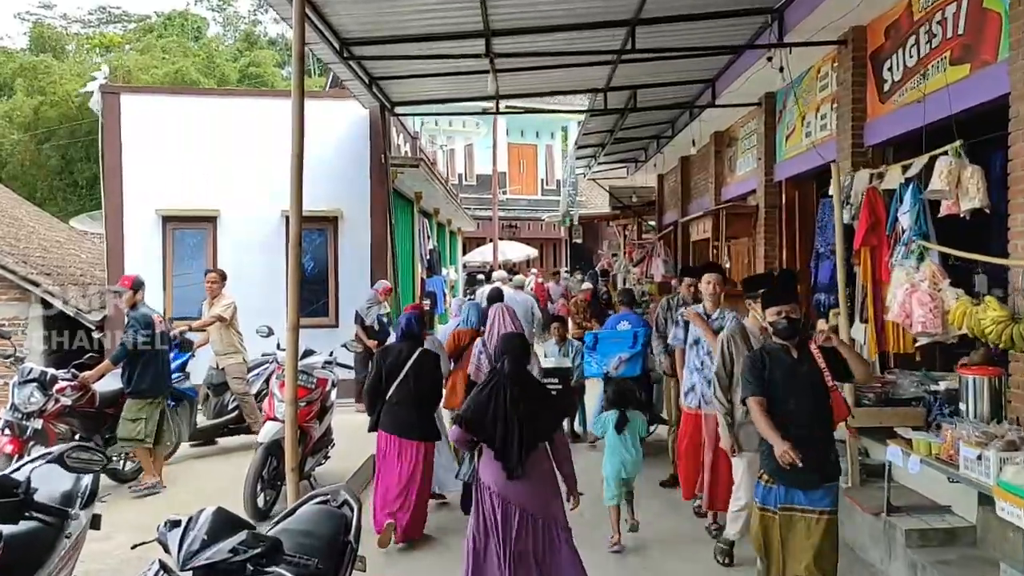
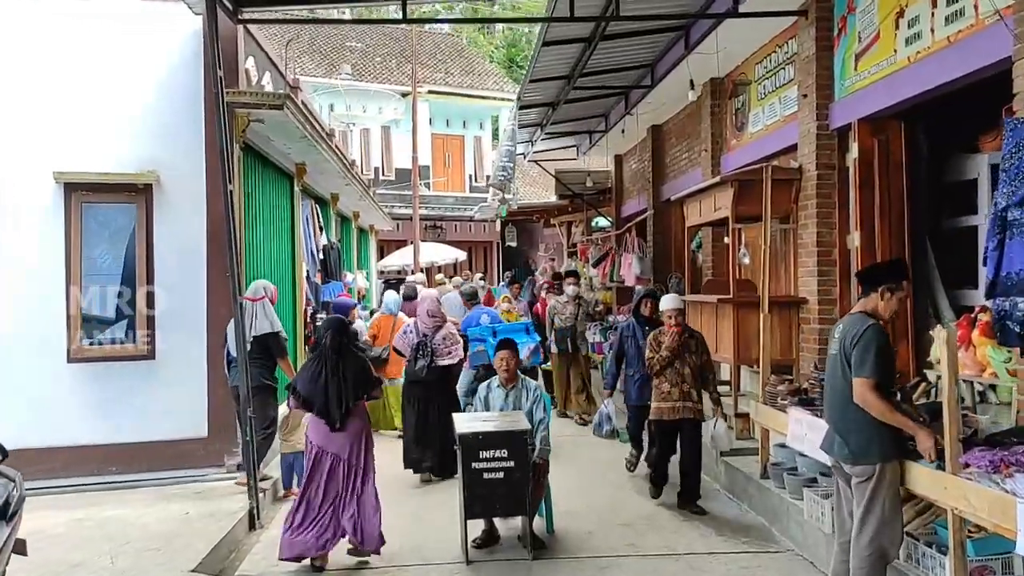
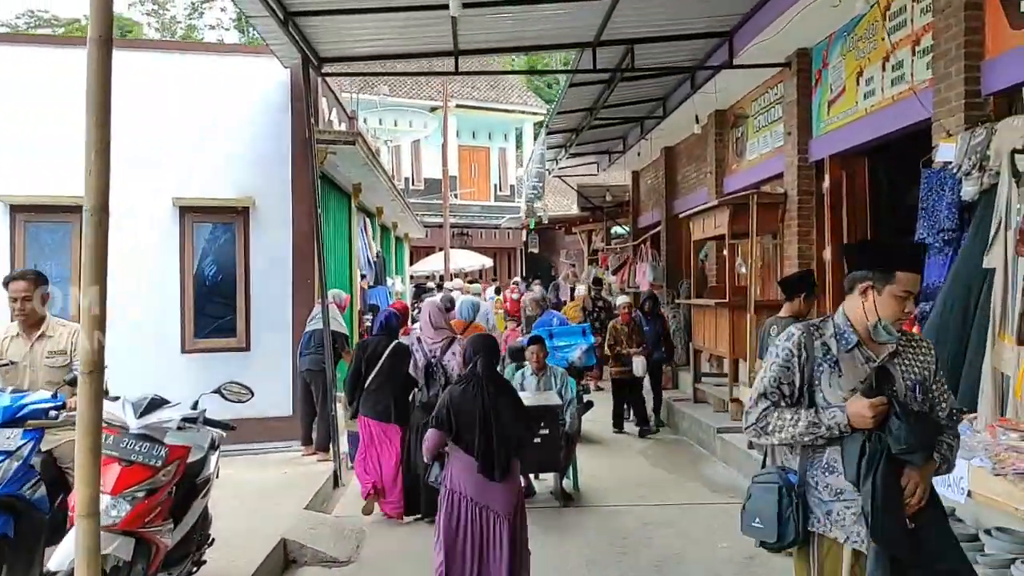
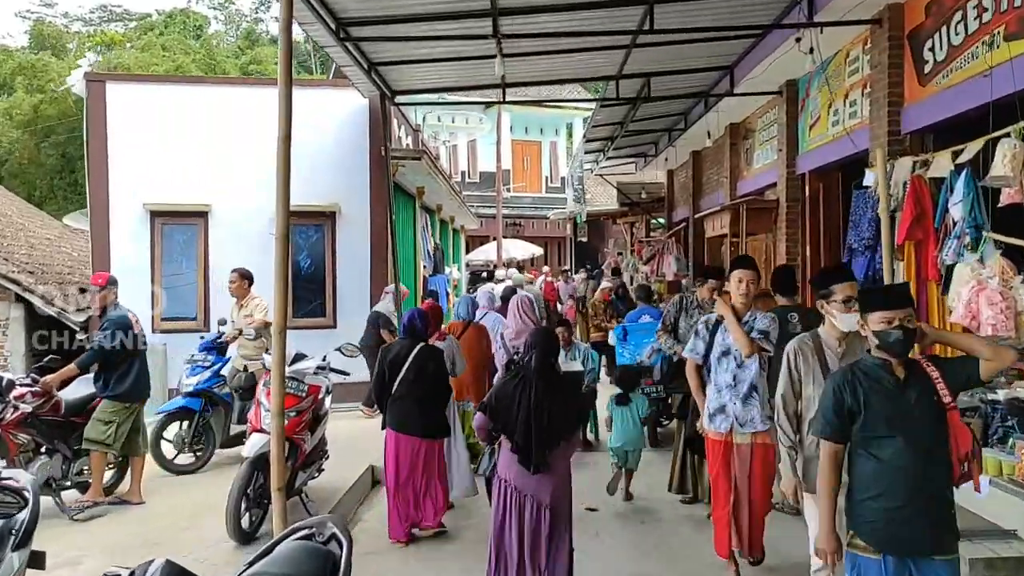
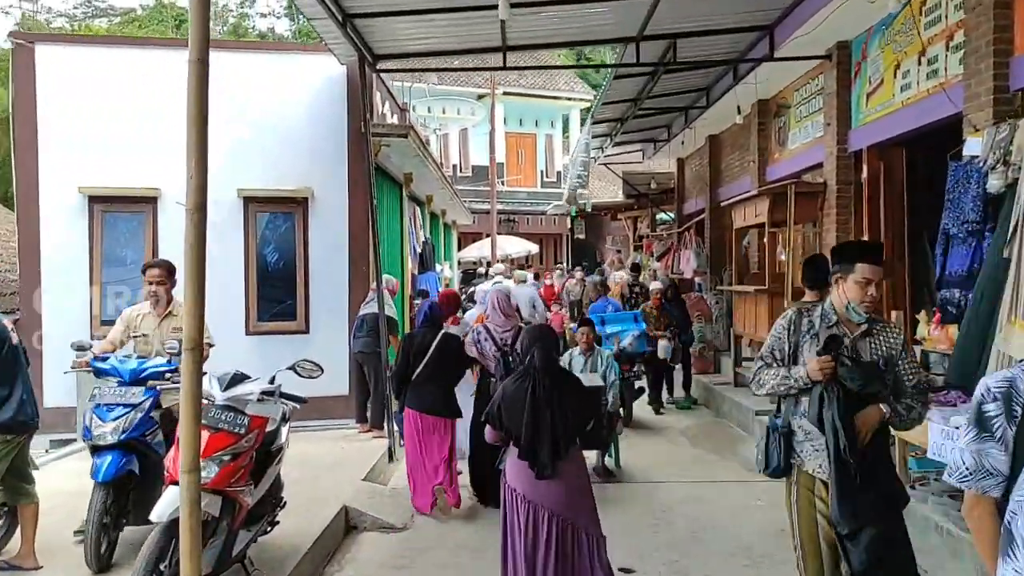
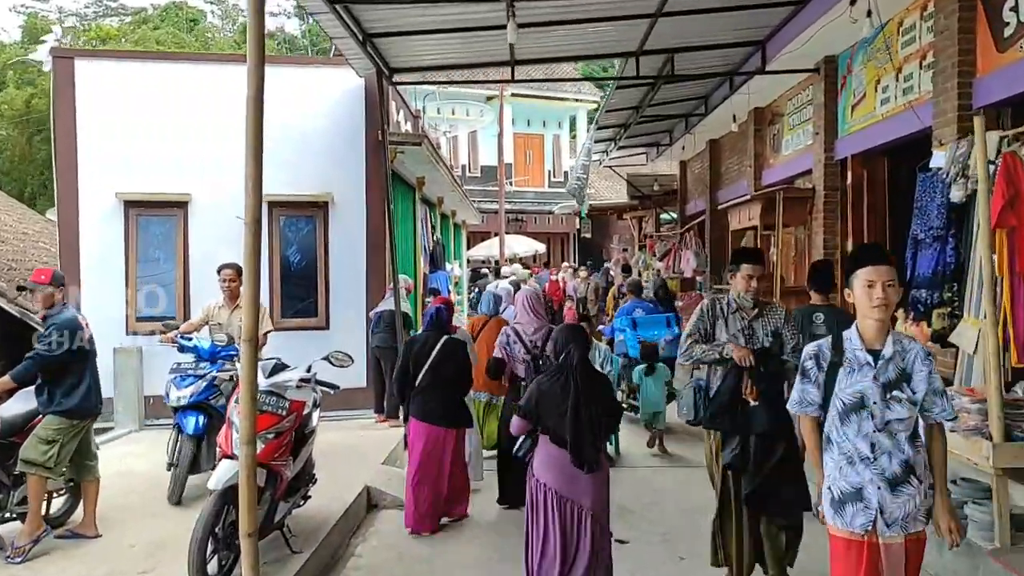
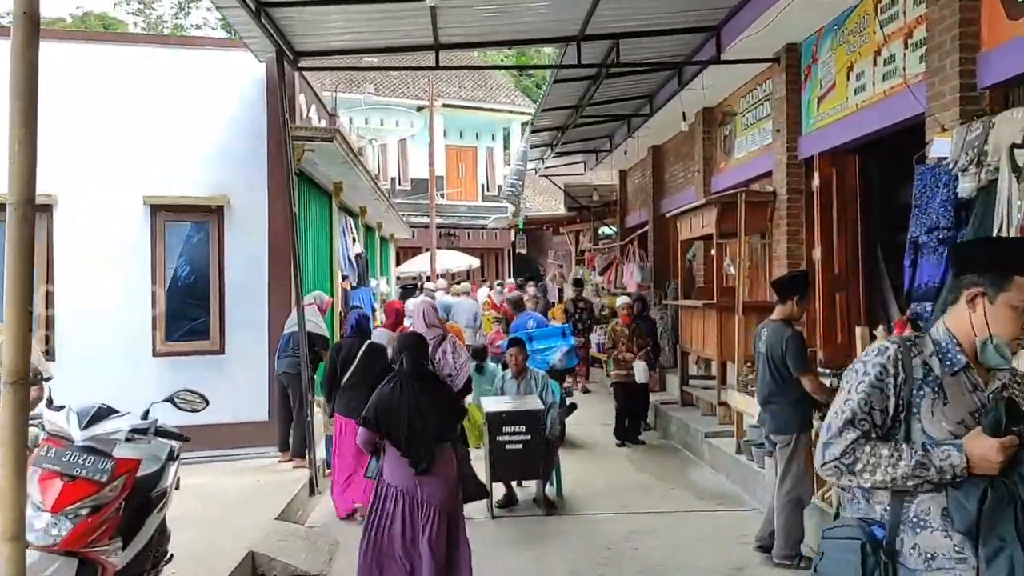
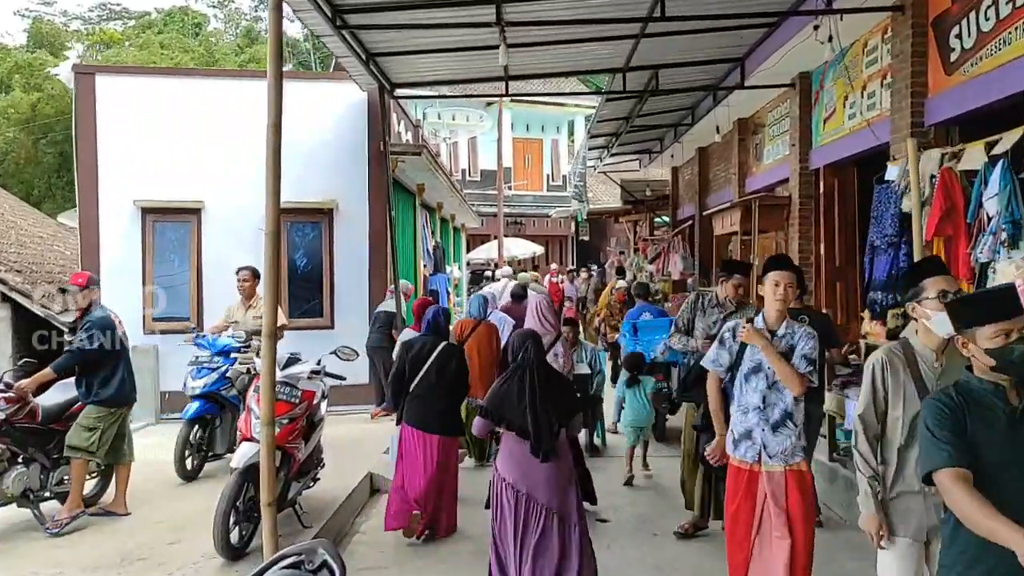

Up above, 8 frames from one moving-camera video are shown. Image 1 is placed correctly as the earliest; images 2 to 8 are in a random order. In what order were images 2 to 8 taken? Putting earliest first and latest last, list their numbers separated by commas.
4, 8, 6, 5, 3, 7, 2
